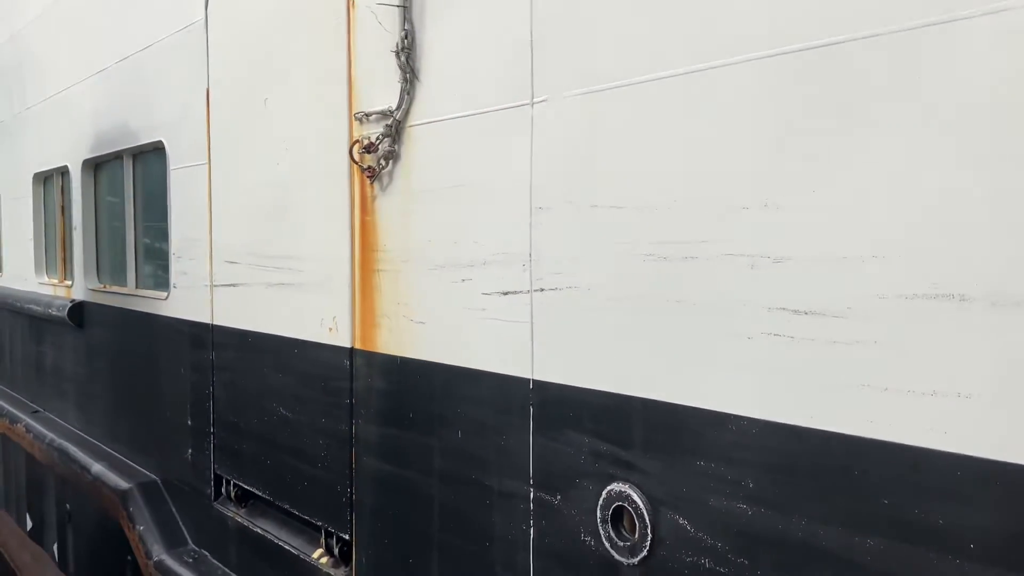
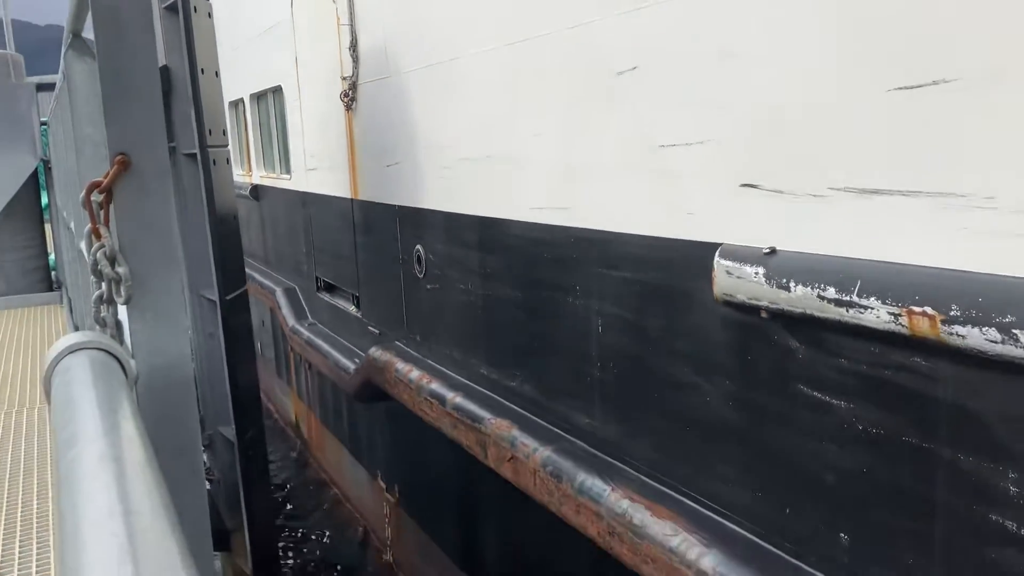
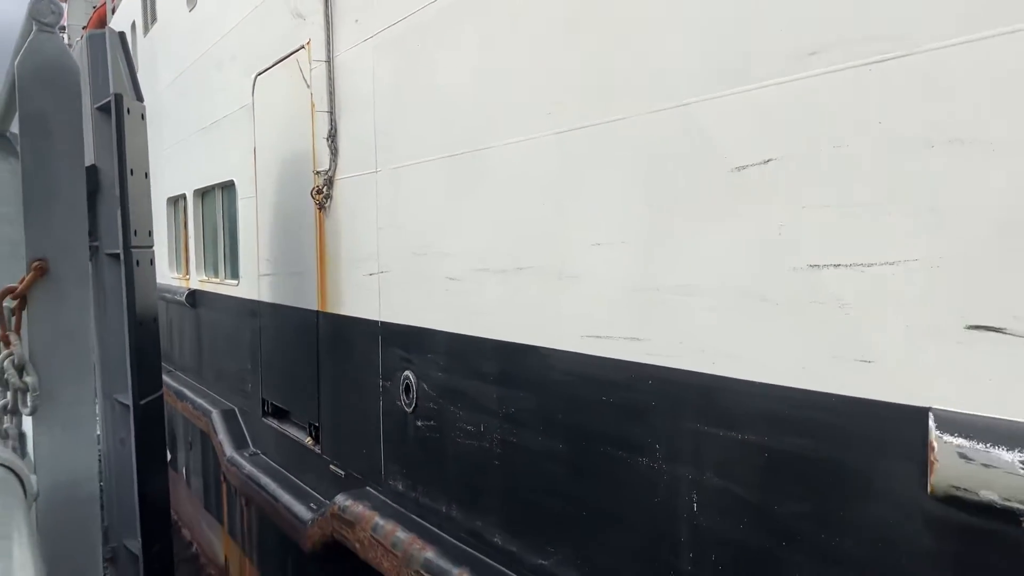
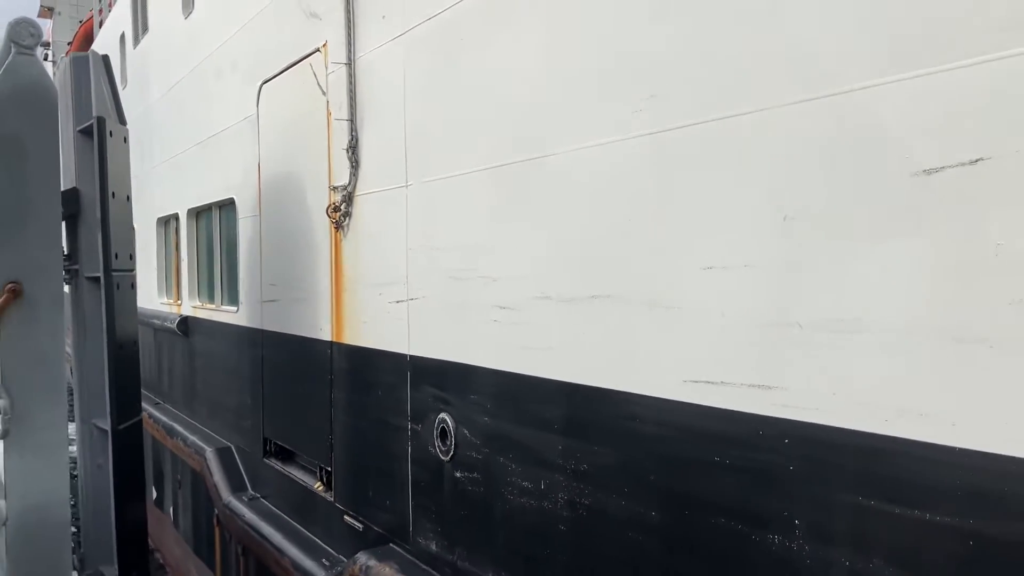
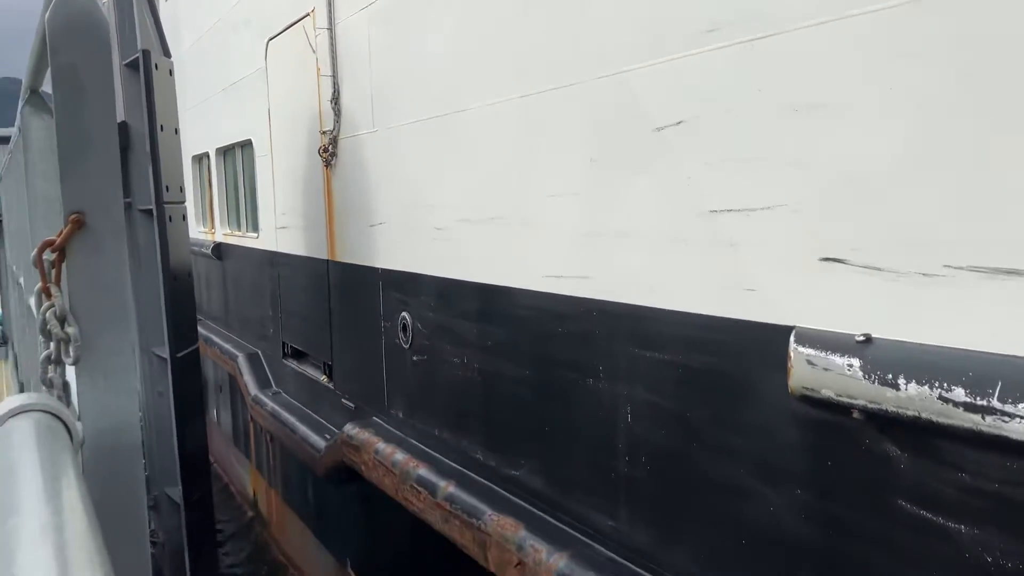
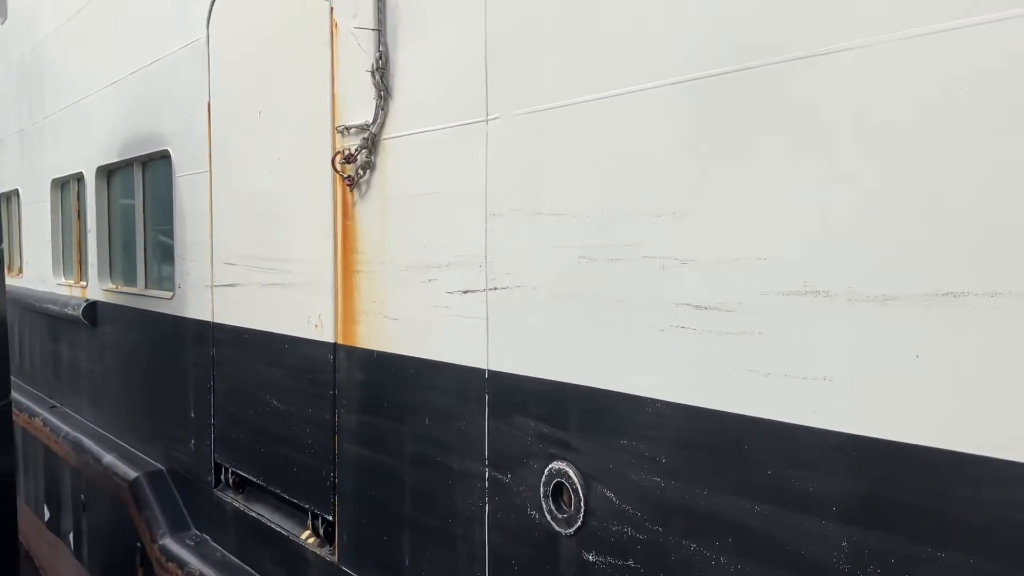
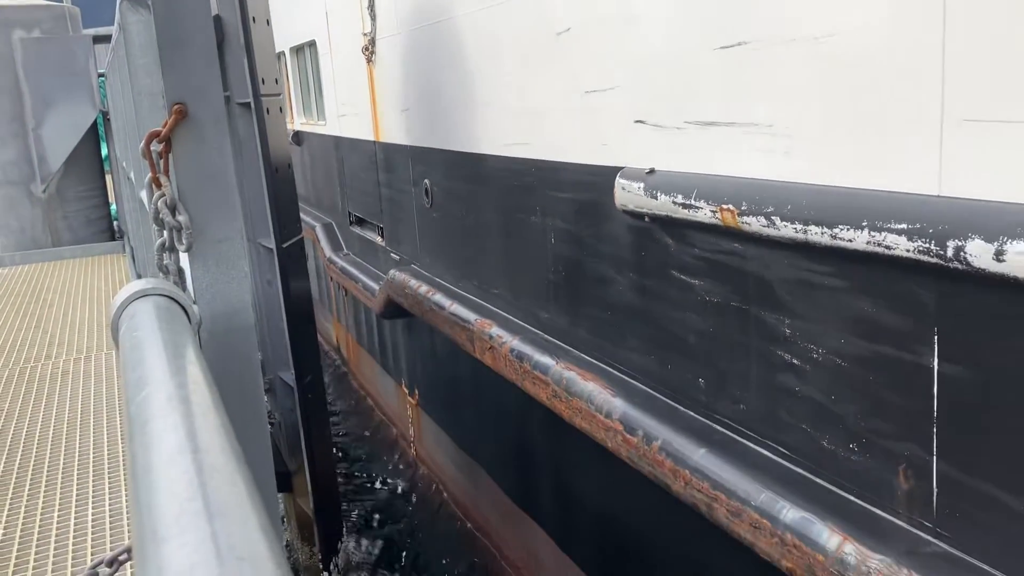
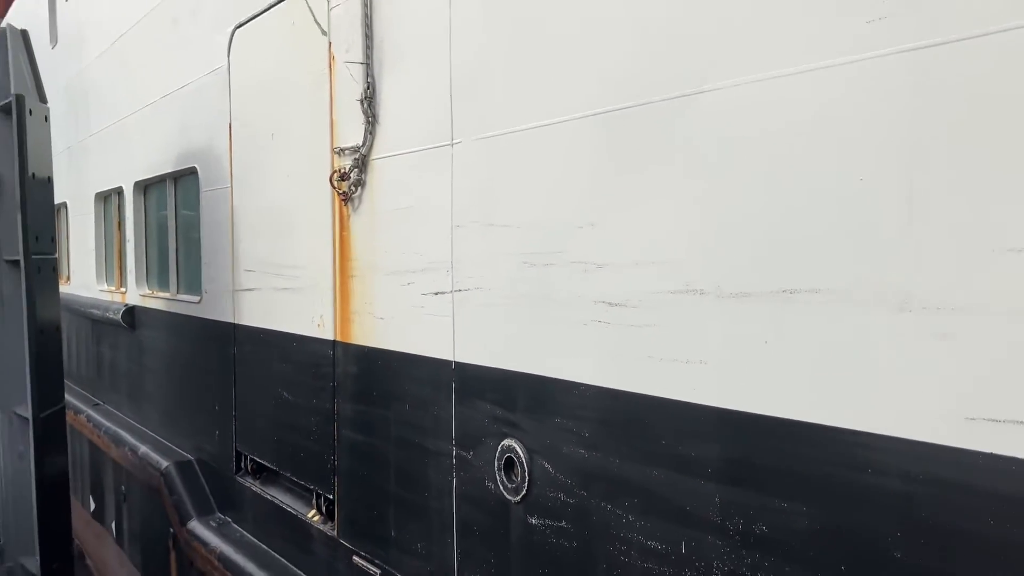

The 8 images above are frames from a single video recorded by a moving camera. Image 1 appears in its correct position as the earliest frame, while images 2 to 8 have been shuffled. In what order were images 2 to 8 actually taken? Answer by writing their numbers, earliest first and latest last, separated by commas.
6, 8, 4, 3, 5, 2, 7
